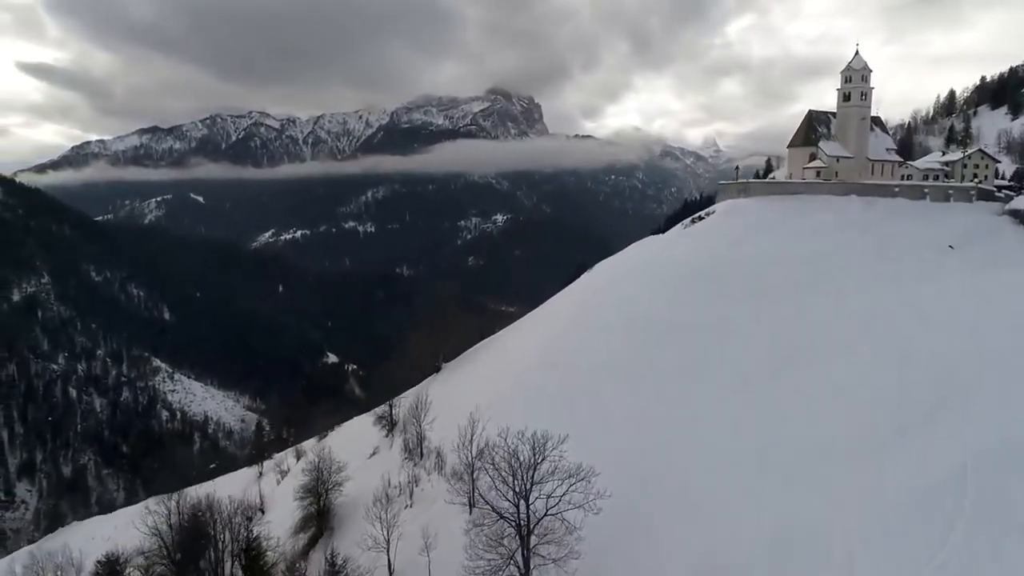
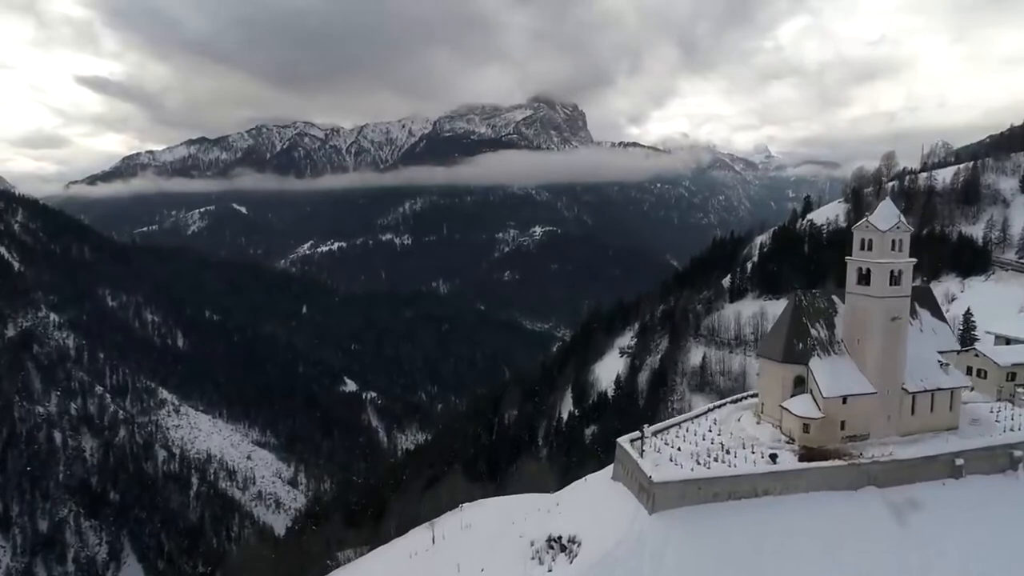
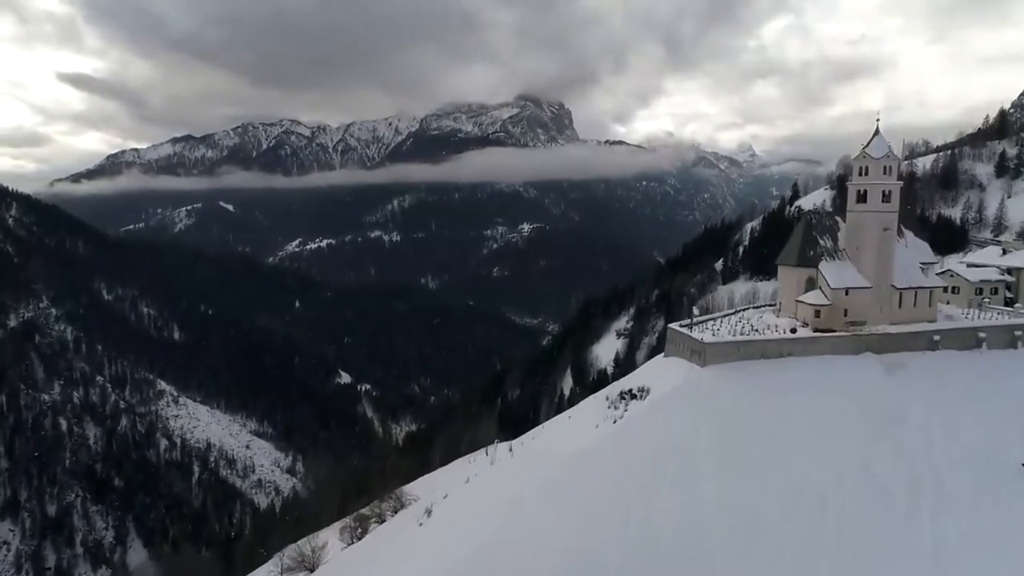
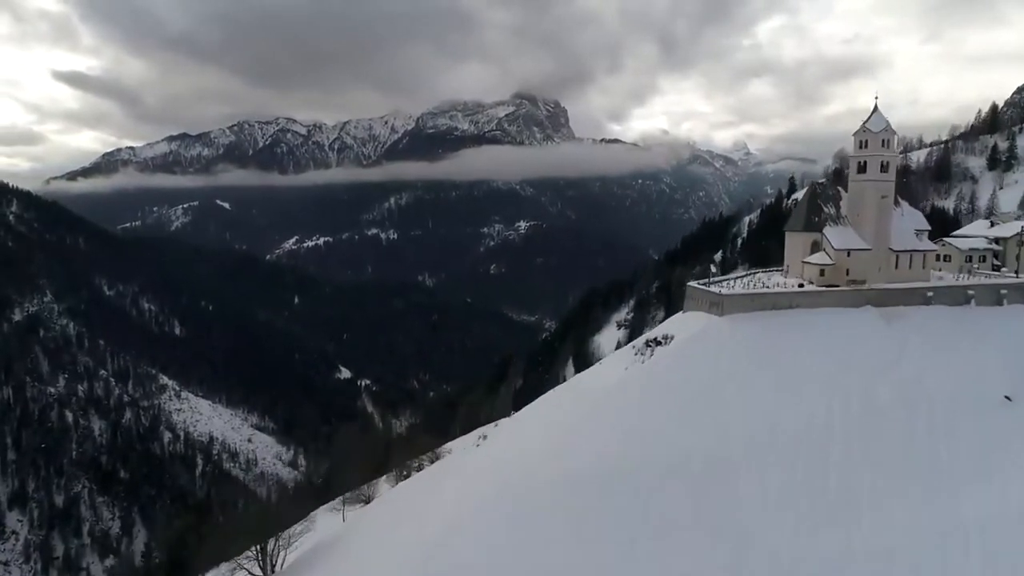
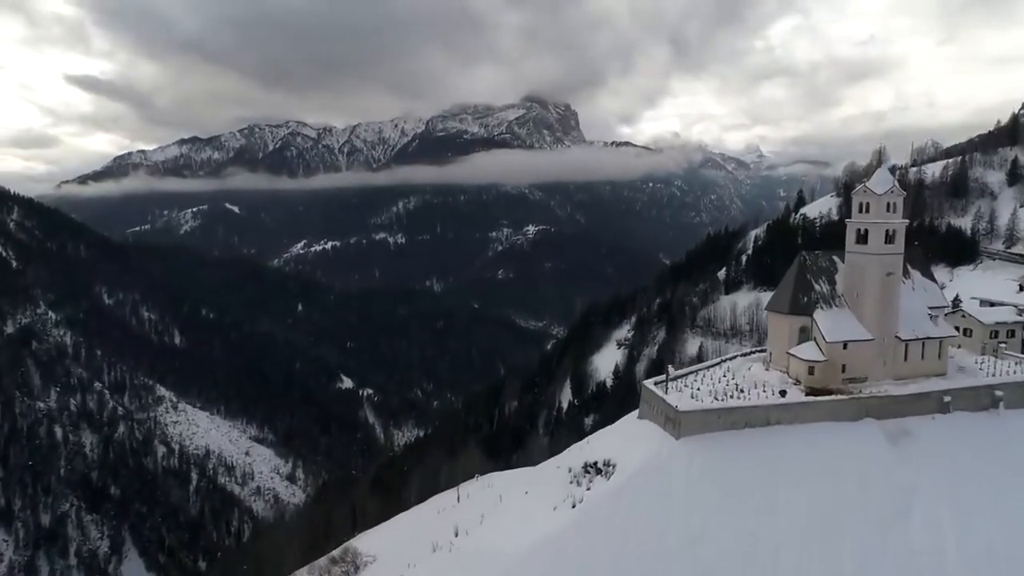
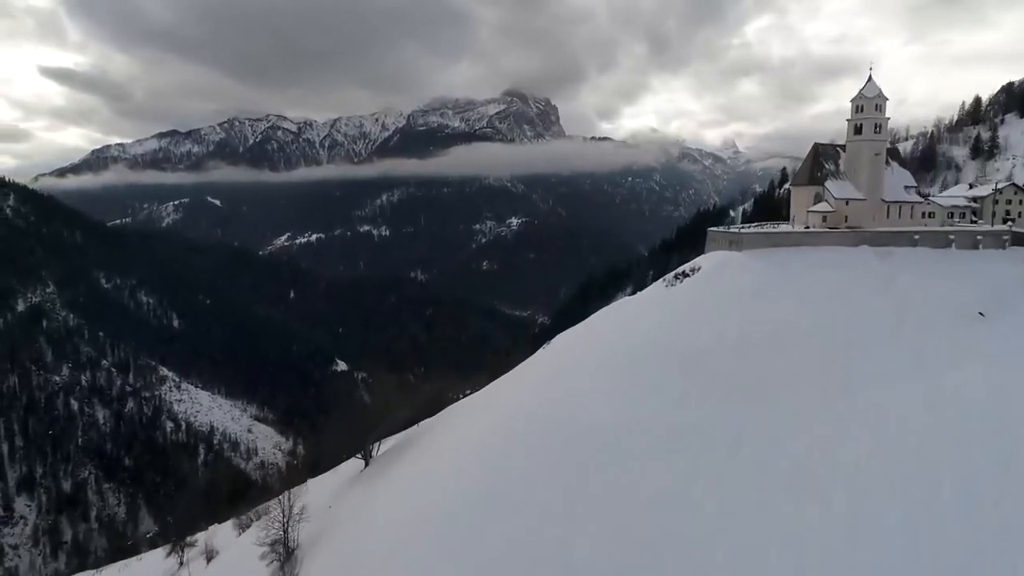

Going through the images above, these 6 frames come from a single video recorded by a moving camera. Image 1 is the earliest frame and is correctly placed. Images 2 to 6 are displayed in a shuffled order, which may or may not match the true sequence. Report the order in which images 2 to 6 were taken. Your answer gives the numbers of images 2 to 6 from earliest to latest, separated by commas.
6, 4, 3, 5, 2
